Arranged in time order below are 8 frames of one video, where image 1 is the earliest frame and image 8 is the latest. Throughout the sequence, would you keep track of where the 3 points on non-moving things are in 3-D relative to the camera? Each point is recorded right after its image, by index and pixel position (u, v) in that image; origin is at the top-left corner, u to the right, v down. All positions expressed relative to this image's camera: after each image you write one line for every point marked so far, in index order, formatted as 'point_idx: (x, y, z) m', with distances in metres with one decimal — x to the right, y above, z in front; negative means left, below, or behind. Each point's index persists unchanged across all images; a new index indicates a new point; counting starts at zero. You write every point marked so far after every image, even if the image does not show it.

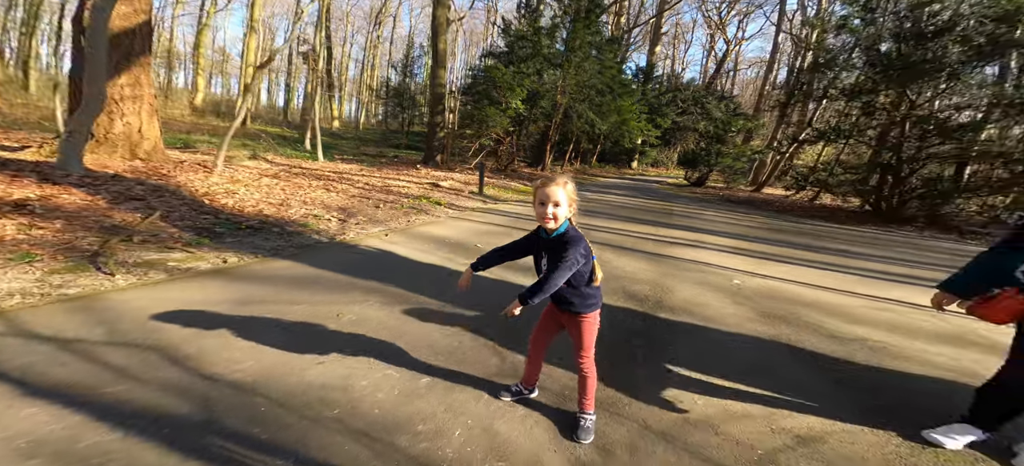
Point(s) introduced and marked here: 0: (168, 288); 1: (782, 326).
0: (-2.8, -0.4, +3.6) m
1: (+2.3, -0.7, +3.9) m
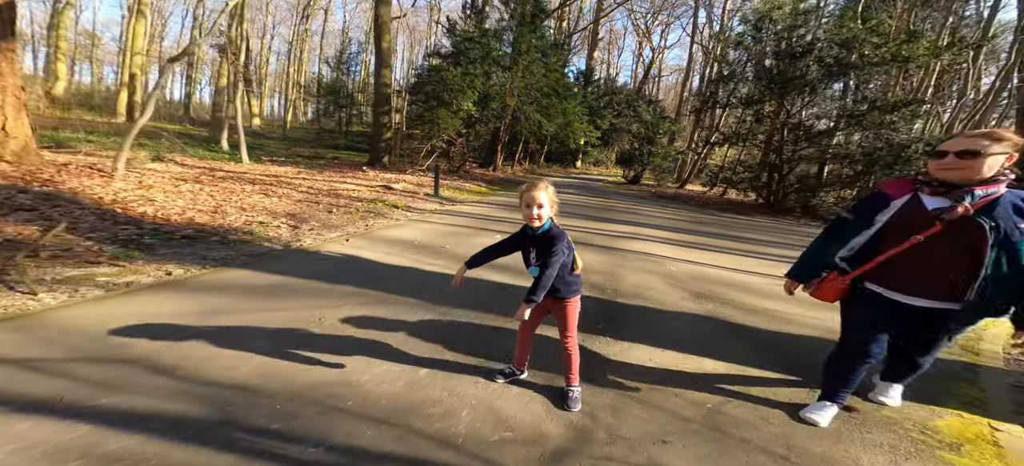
0: (-3.0, -0.5, +3.4) m
1: (+2.0, -0.7, +4.5) m
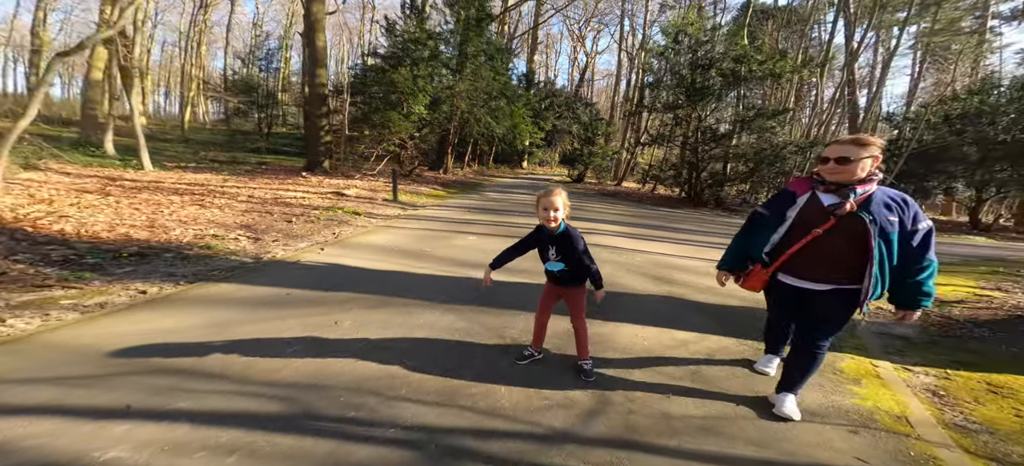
0: (-3.0, -0.7, +3.3) m
1: (+1.8, -0.6, +5.2) m
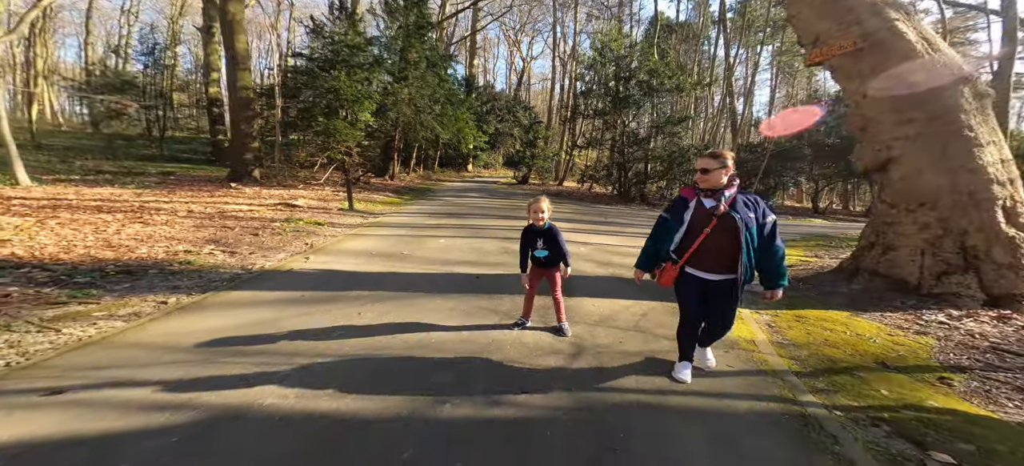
0: (-3.0, -0.8, +3.9) m
1: (+1.3, -0.5, +6.6) m
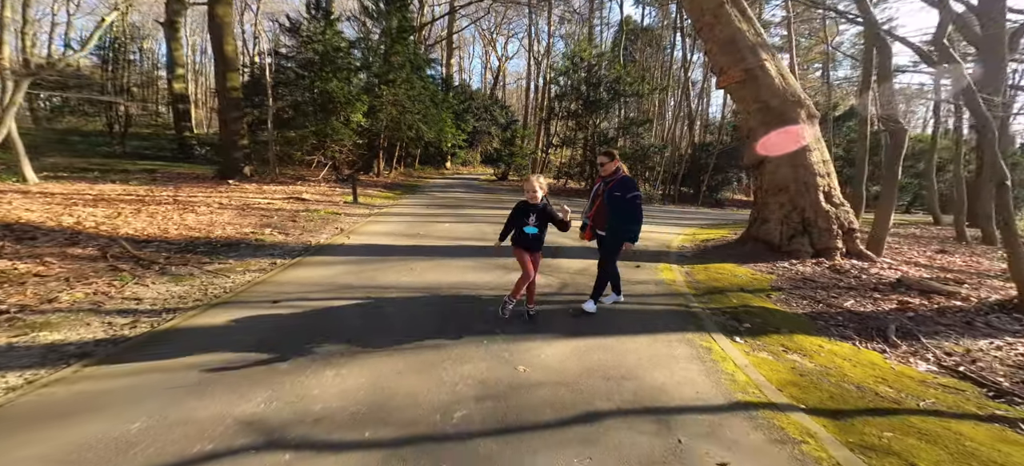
0: (-3.0, -0.6, +5.9) m
1: (+1.2, -0.2, +8.9) m
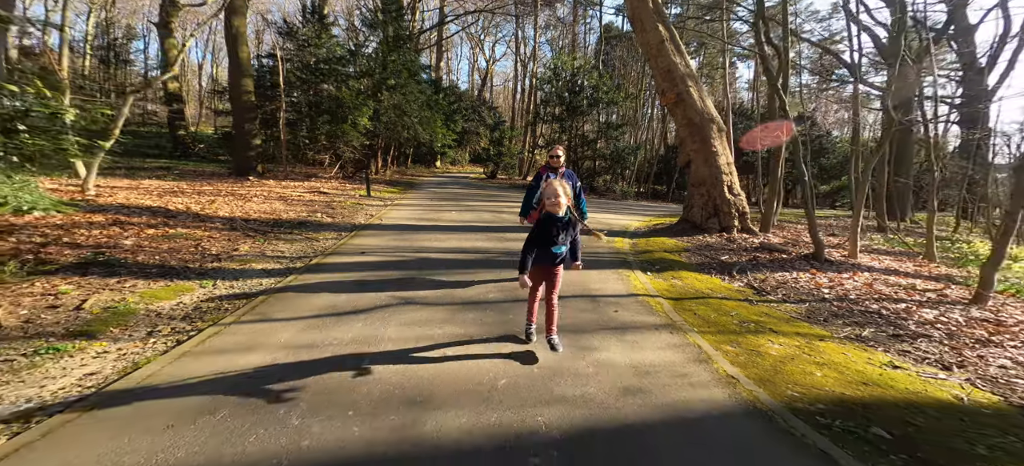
0: (-3.0, -0.2, +8.7) m
1: (+1.1, +0.2, +11.8) m
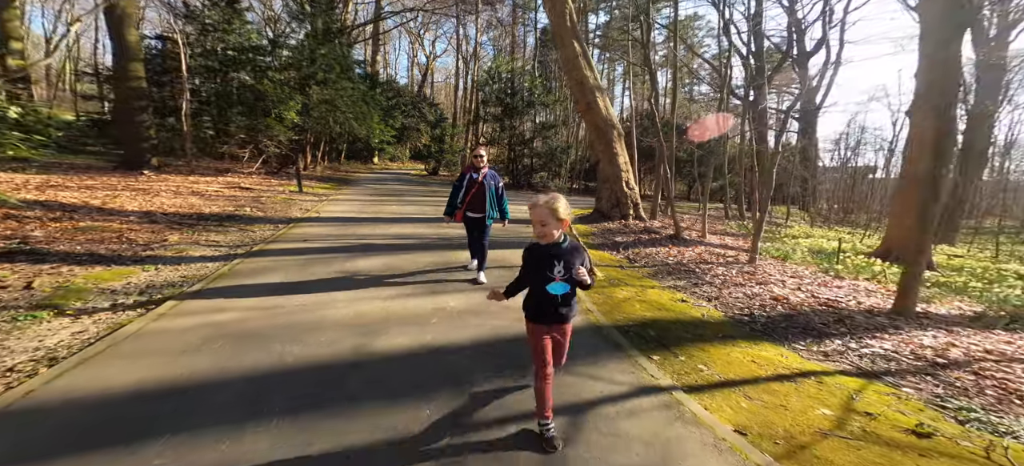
0: (-4.6, 0.0, +9.7) m
1: (-0.9, +0.5, +13.2) m
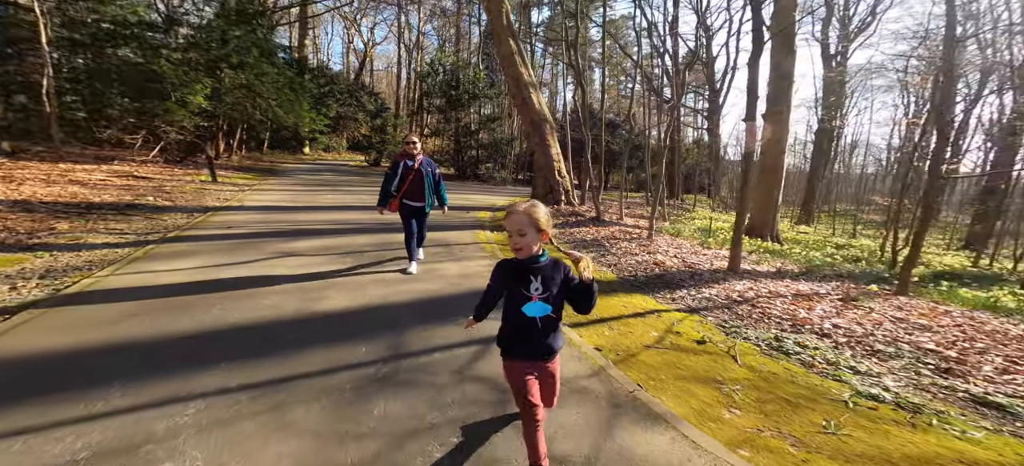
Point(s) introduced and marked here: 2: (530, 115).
0: (-5.9, +0.4, +10.0) m
1: (-2.6, +0.9, +13.9) m
2: (+0.5, +3.4, +13.1) m
